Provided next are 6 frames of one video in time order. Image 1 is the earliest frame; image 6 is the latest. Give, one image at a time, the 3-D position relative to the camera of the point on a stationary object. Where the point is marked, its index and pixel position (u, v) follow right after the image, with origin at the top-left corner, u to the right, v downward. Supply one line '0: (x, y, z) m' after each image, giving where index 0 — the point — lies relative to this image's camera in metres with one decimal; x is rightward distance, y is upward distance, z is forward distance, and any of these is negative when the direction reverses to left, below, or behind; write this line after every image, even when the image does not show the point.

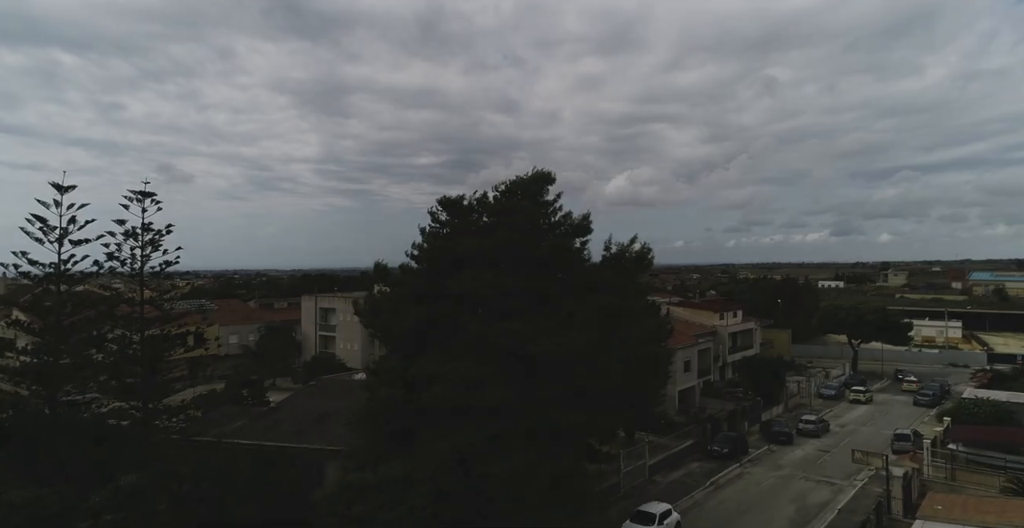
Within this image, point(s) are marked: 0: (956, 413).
0: (+14.6, -4.9, +19.1) m
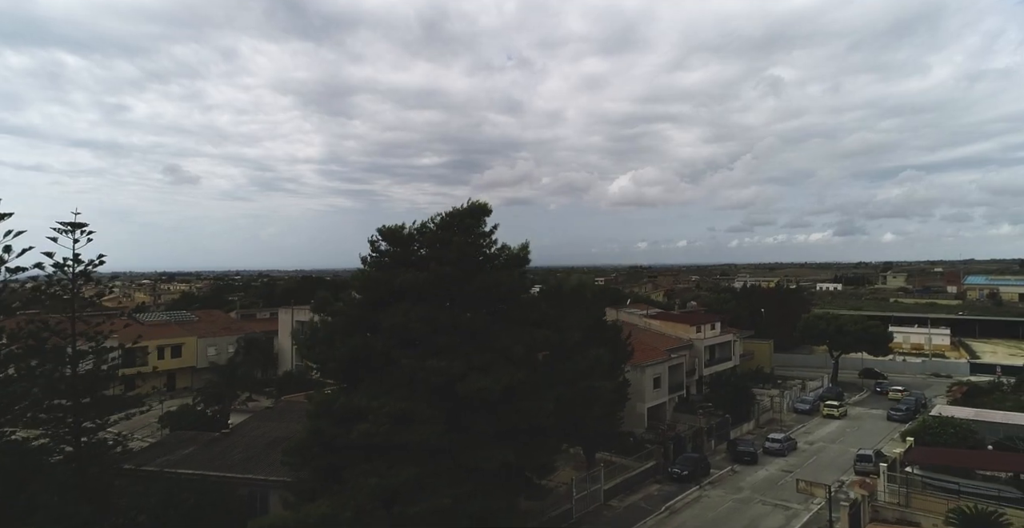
0: (+13.4, -5.5, +19.1) m
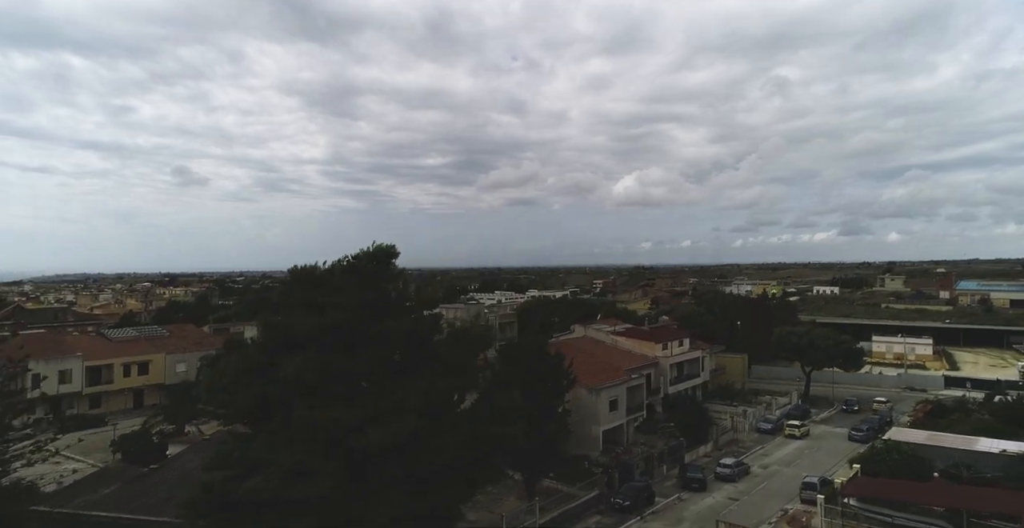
0: (+11.6, -6.4, +19.0) m
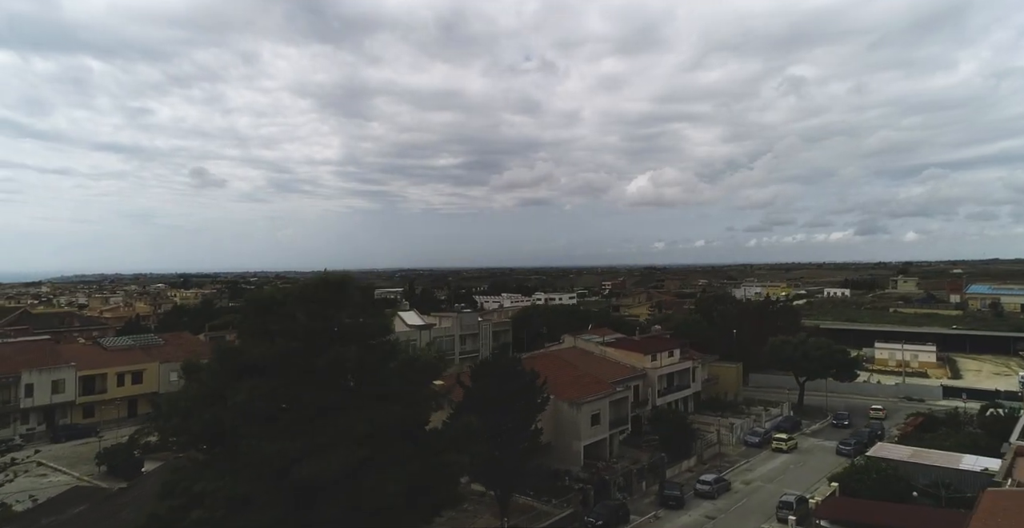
0: (+10.8, -6.9, +18.8) m
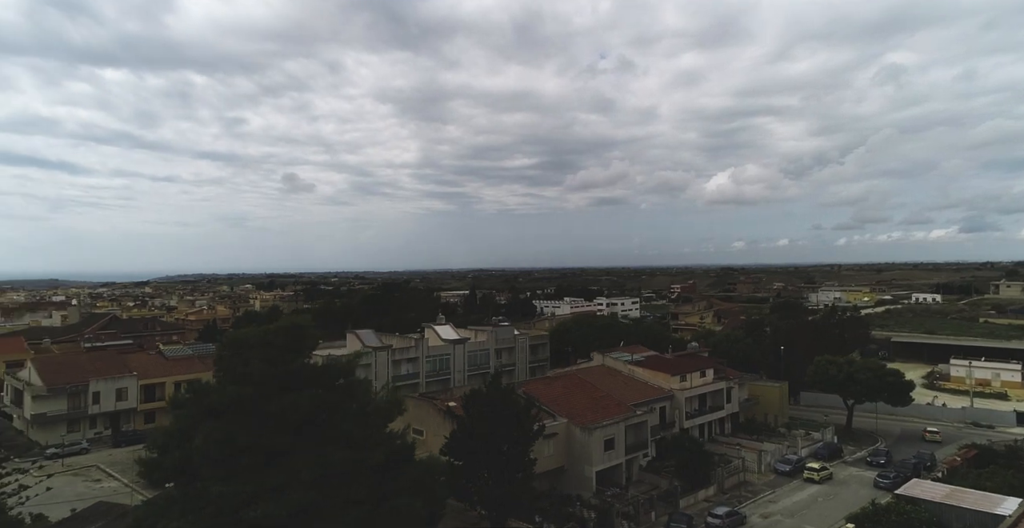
0: (+10.8, -7.8, +17.8) m
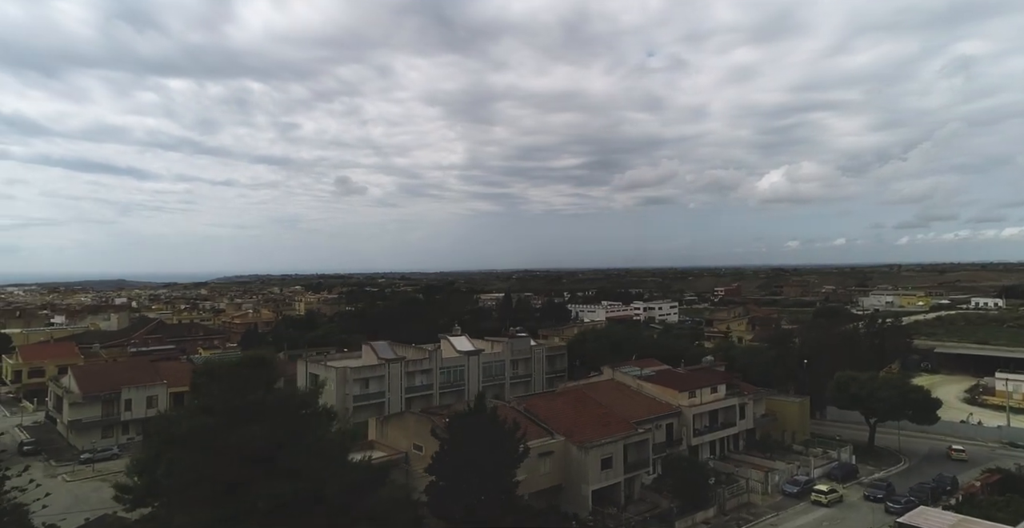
0: (+10.4, -8.5, +17.3) m
